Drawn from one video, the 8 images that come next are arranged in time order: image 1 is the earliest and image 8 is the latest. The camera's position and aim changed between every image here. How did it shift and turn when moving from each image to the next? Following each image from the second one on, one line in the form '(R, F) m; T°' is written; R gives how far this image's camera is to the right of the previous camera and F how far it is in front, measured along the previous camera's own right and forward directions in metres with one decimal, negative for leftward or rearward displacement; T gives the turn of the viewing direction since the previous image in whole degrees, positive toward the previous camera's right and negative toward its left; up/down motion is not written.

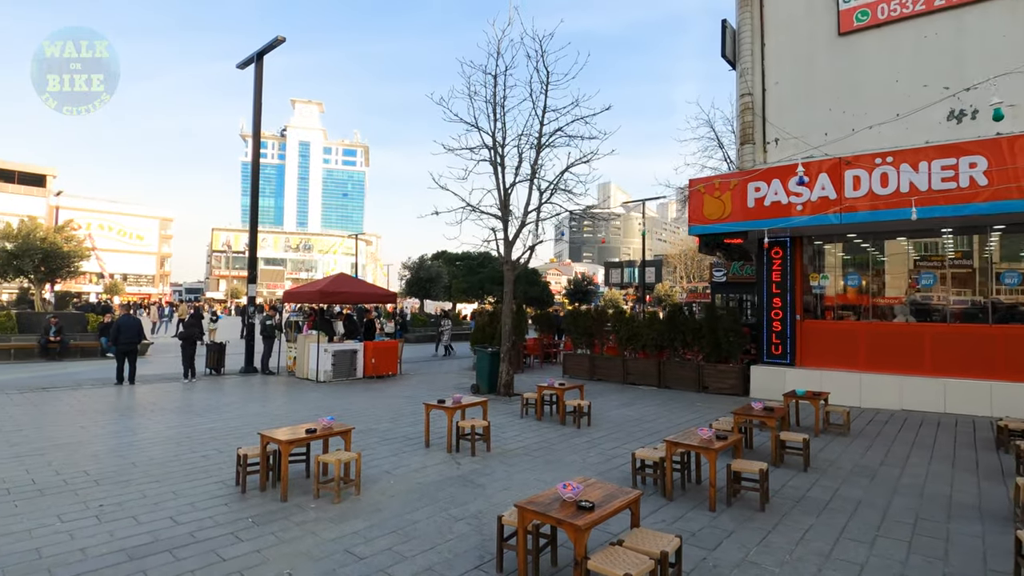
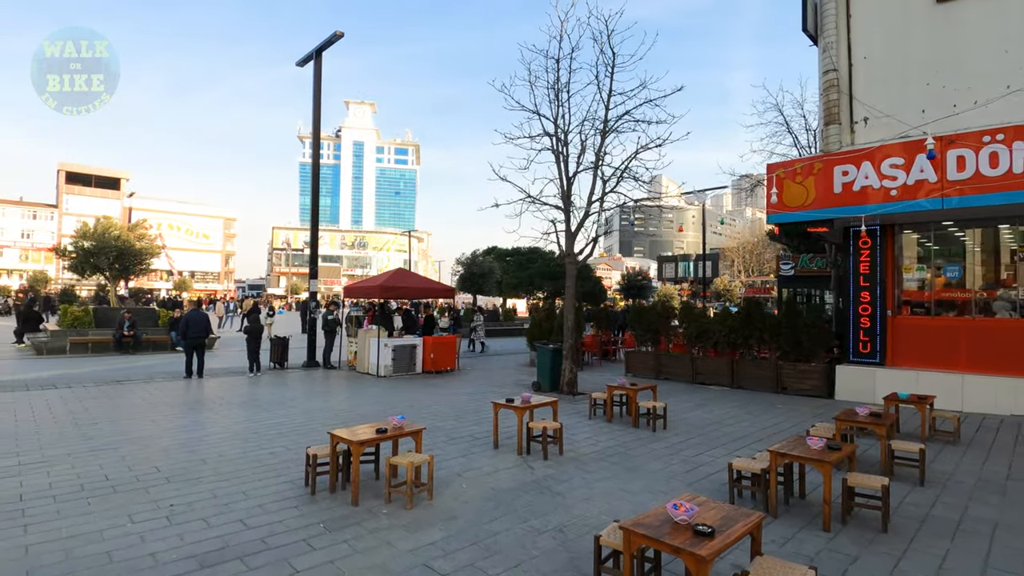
(-0.3, +0.4) m; -5°
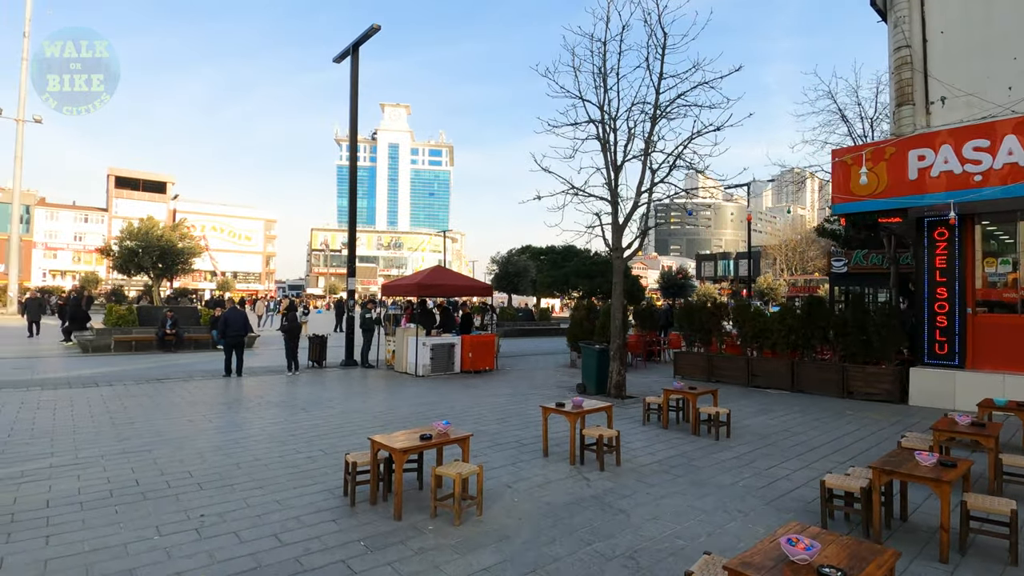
(-0.2, +0.5) m; -3°
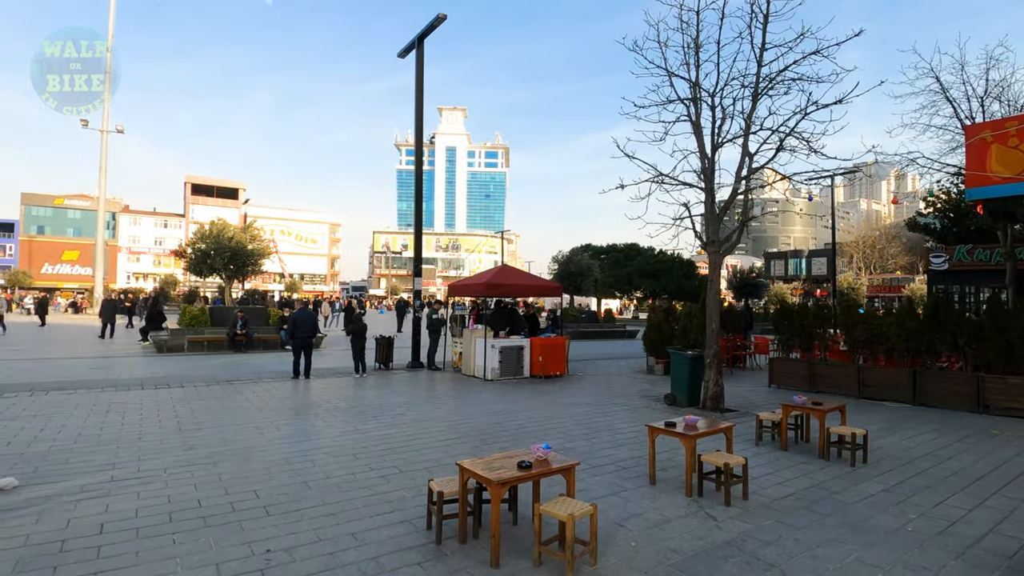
(-0.4, +0.8) m; -6°
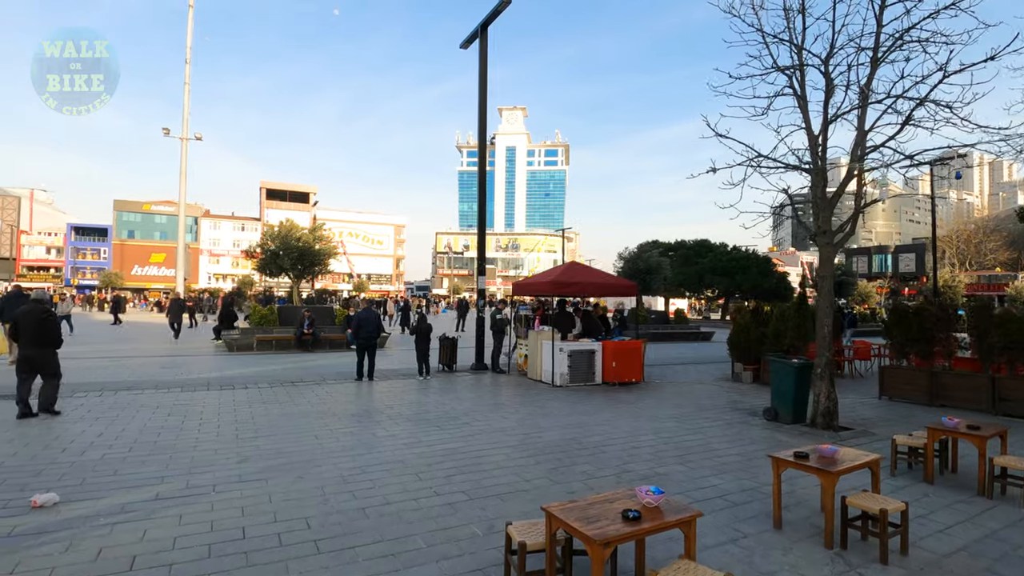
(-0.2, +0.8) m; -6°
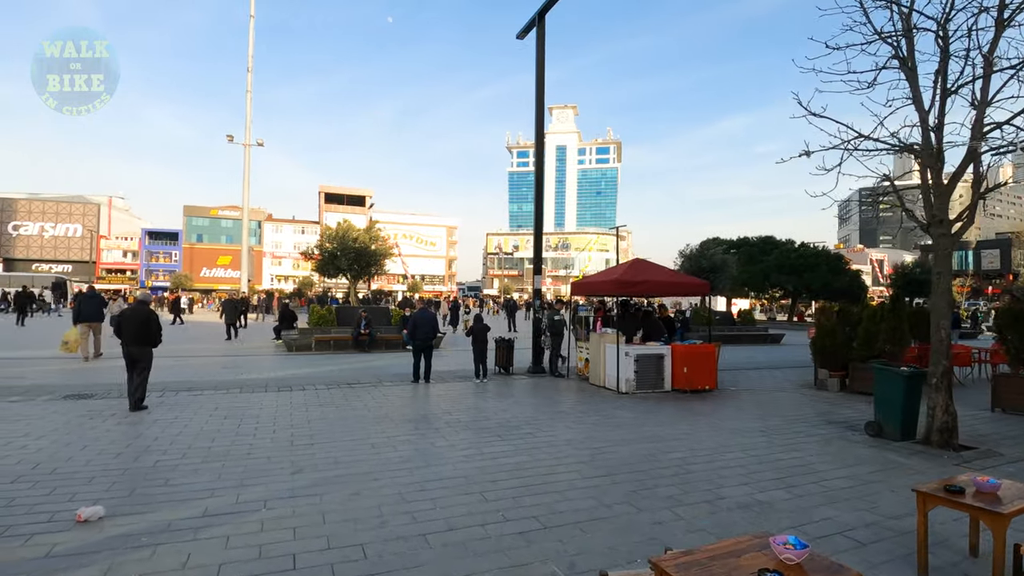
(-0.2, +0.6) m; -5°
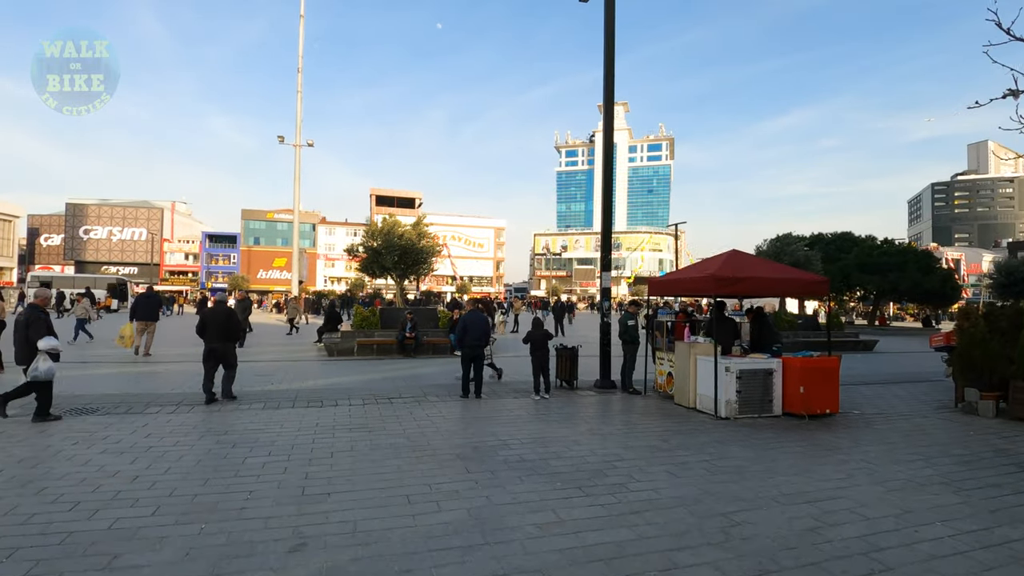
(-0.3, +1.7) m; -5°
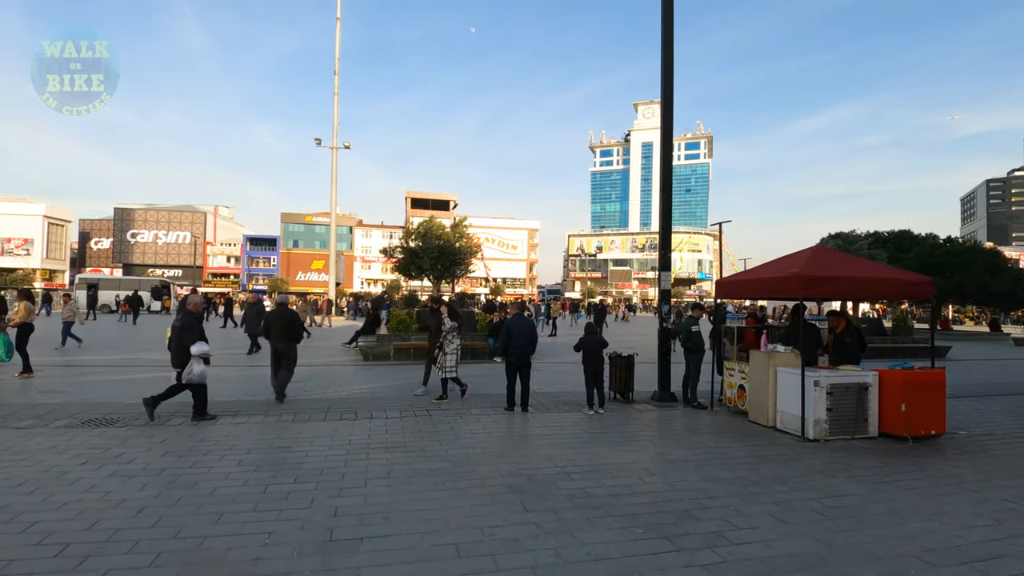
(-0.2, +0.9) m; -3°
